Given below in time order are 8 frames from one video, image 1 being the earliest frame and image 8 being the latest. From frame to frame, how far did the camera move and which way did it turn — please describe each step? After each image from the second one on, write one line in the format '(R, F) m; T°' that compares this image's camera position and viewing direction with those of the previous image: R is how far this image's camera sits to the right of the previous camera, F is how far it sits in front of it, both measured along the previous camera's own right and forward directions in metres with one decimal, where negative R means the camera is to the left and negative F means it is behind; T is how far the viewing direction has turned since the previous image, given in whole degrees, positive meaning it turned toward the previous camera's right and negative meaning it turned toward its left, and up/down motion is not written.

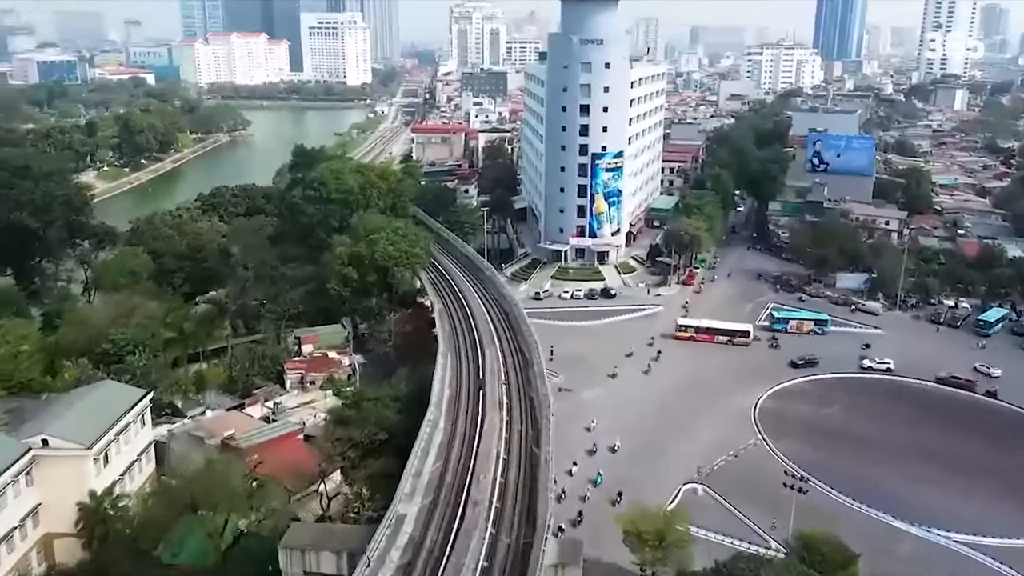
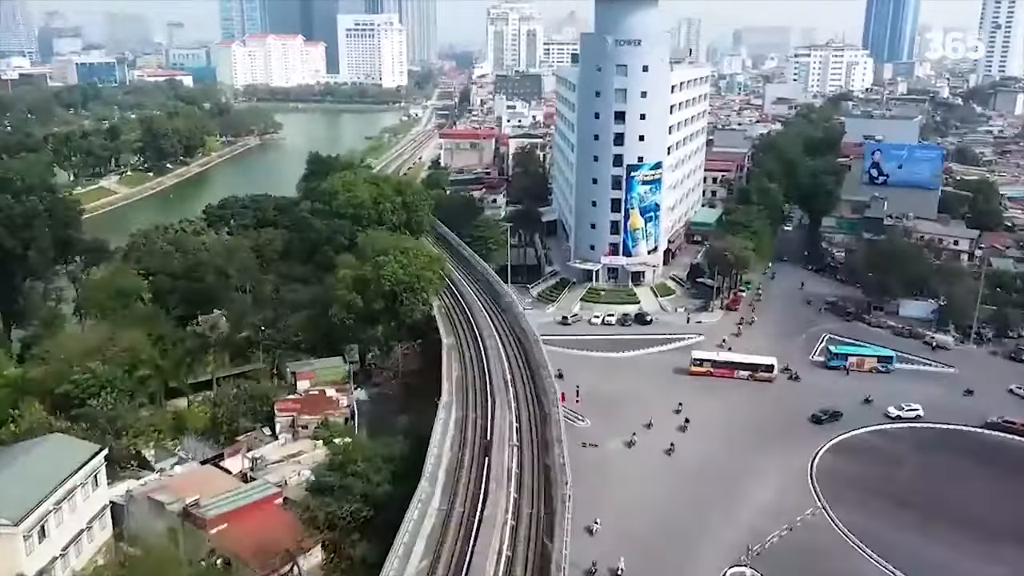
(+0.4, +2.6) m; -3°
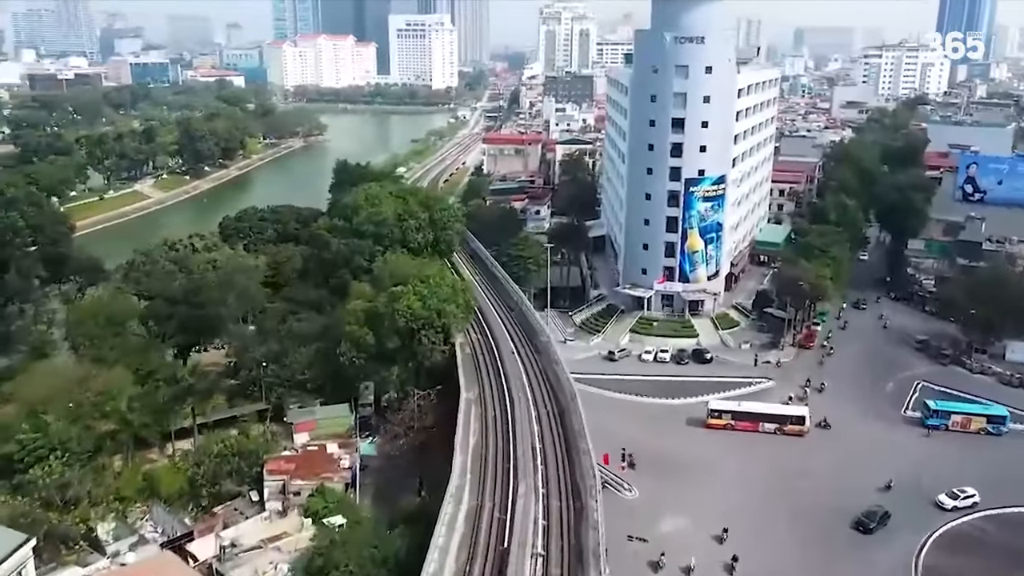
(+0.3, +3.2) m; -4°
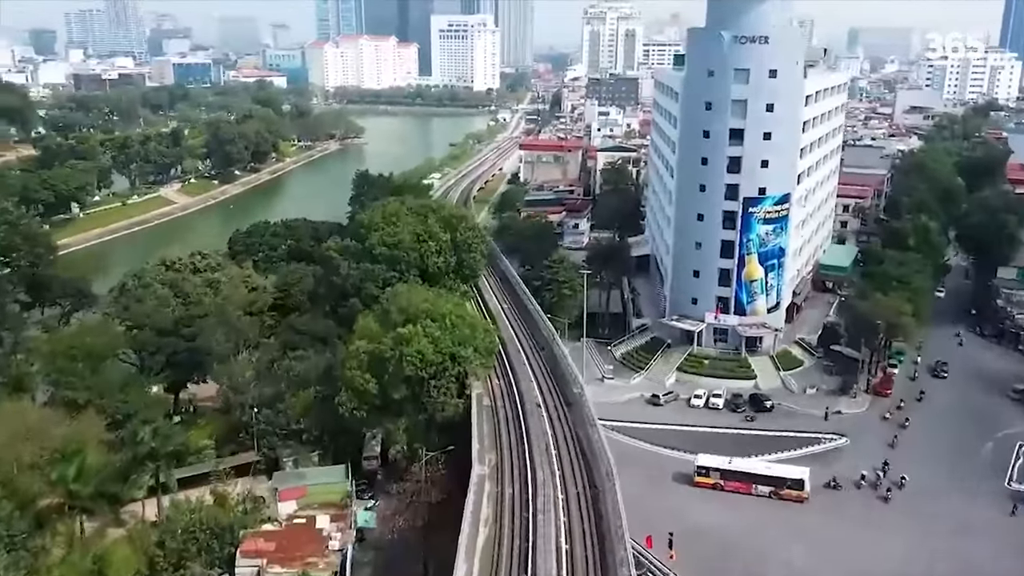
(+0.2, +2.8) m; -3°
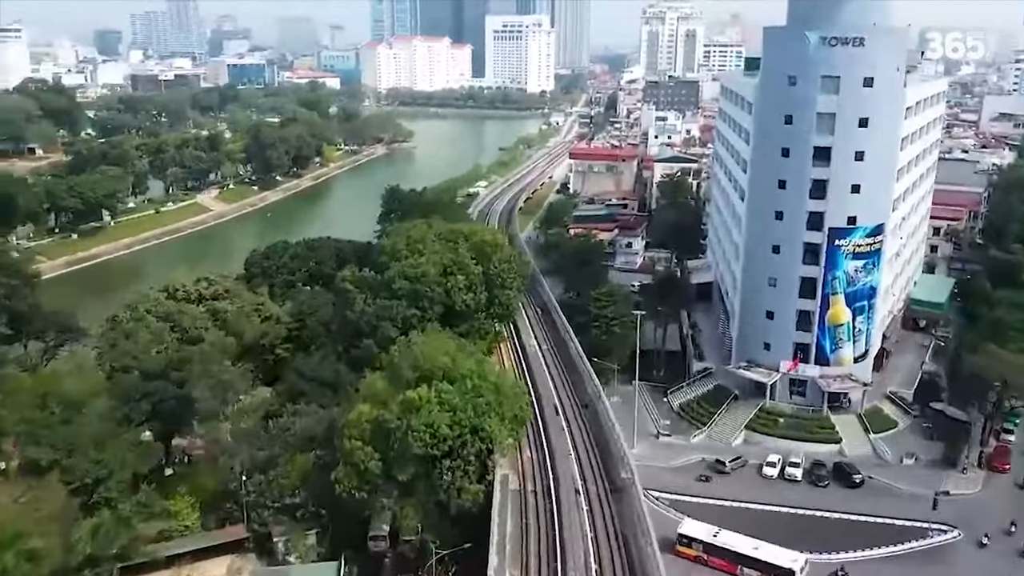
(+0.2, +3.0) m; -4°
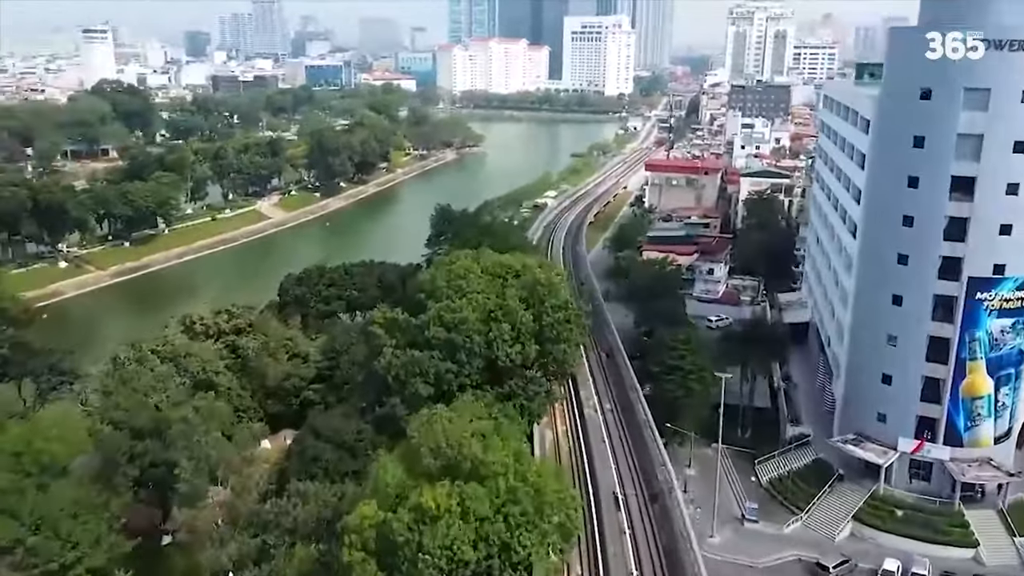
(+0.3, +3.1) m; -5°
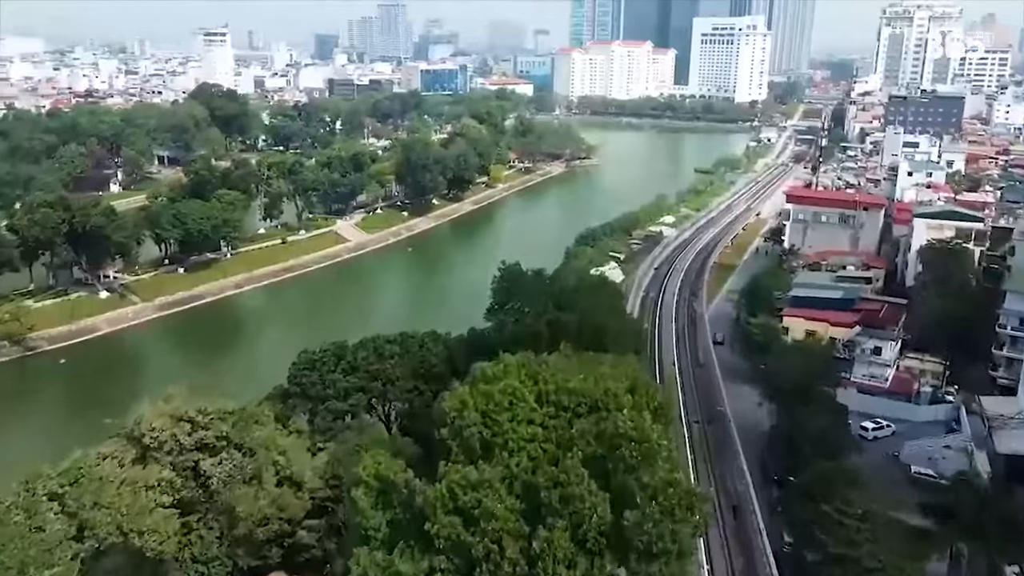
(+0.5, +6.3) m; -8°
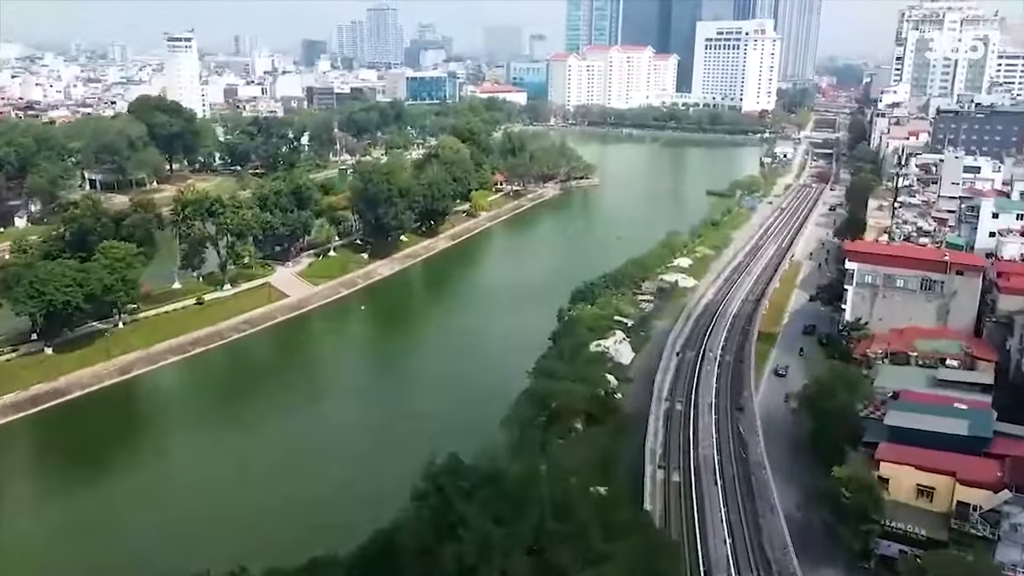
(+0.7, +7.9) m; 0°
